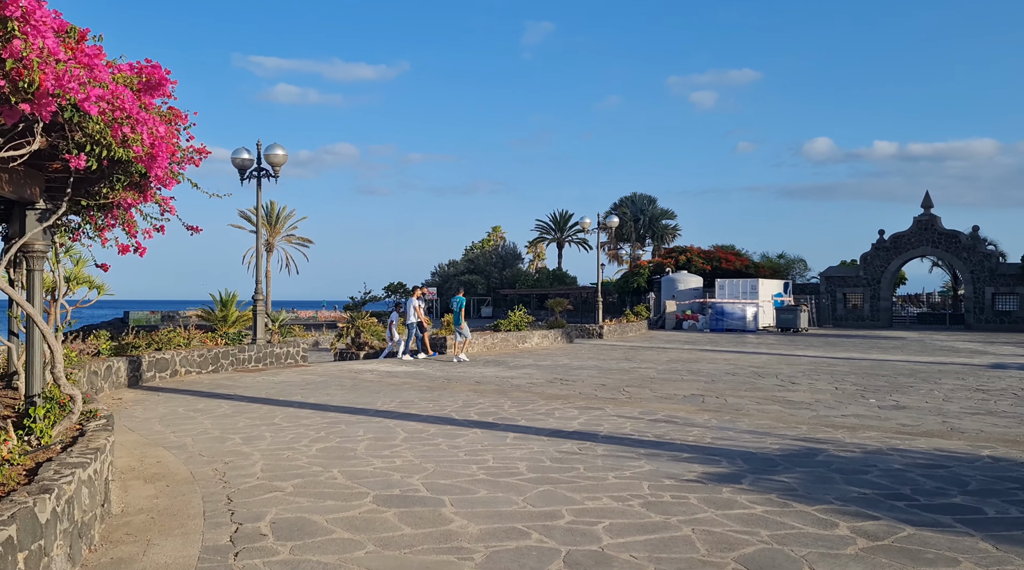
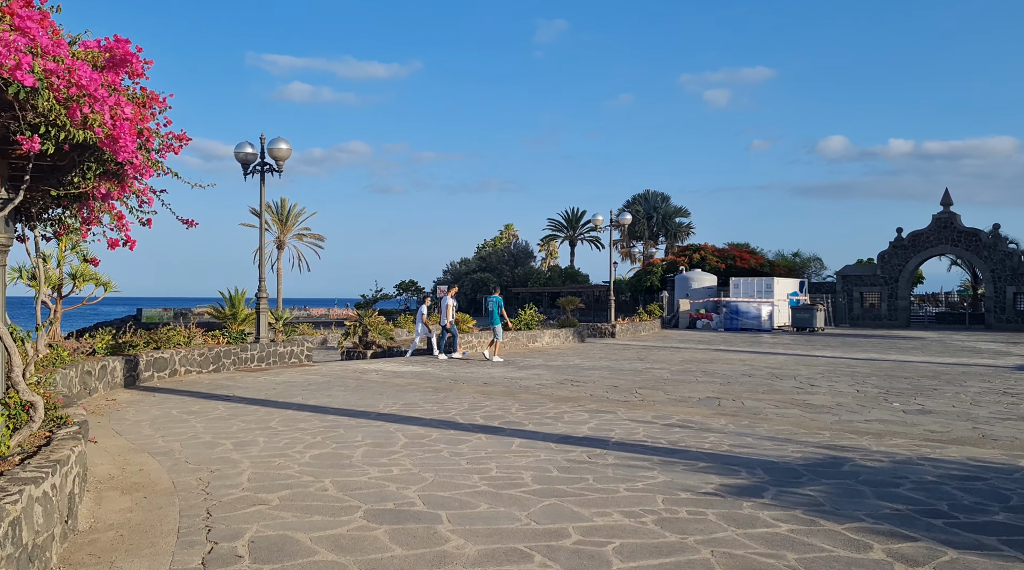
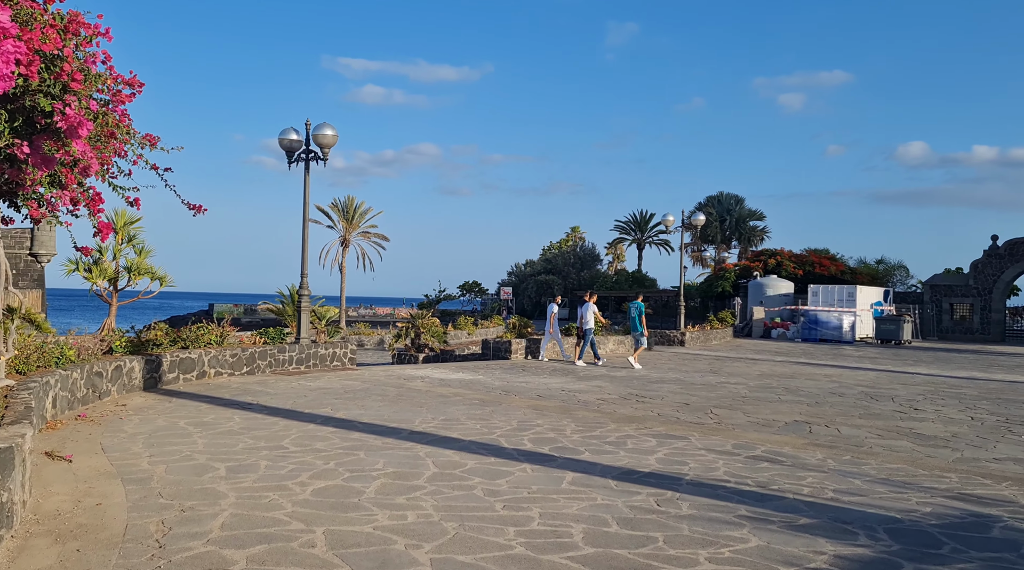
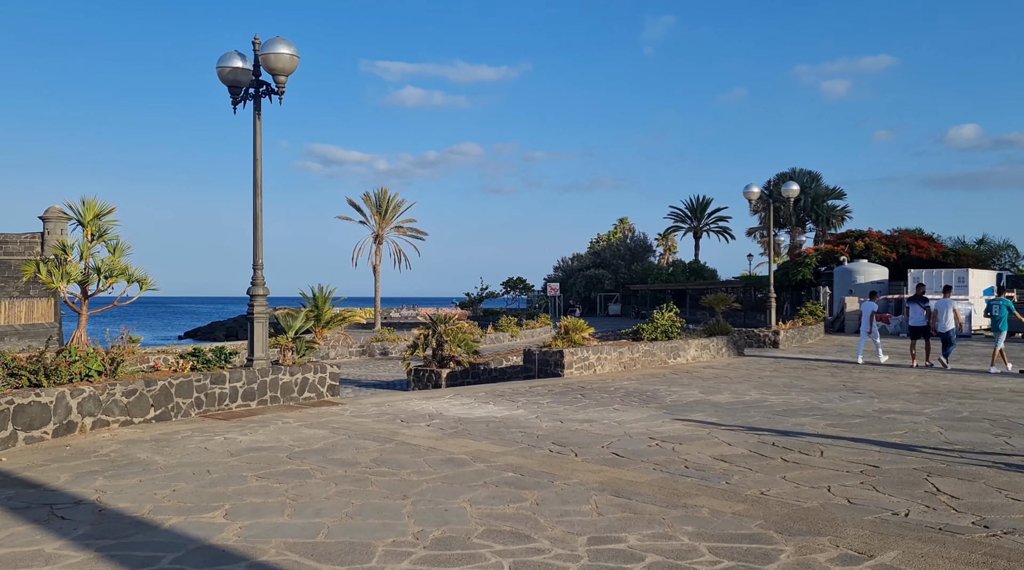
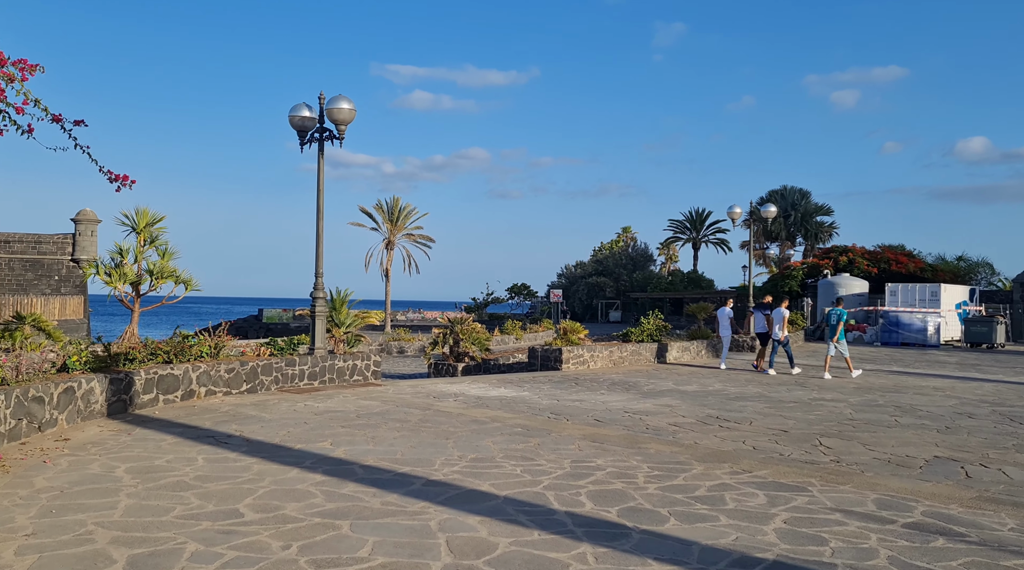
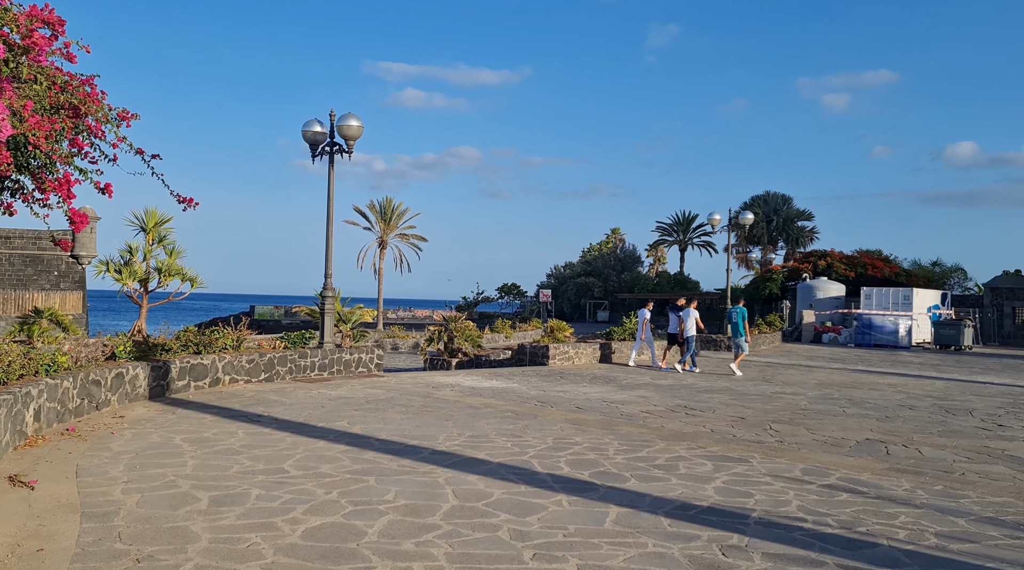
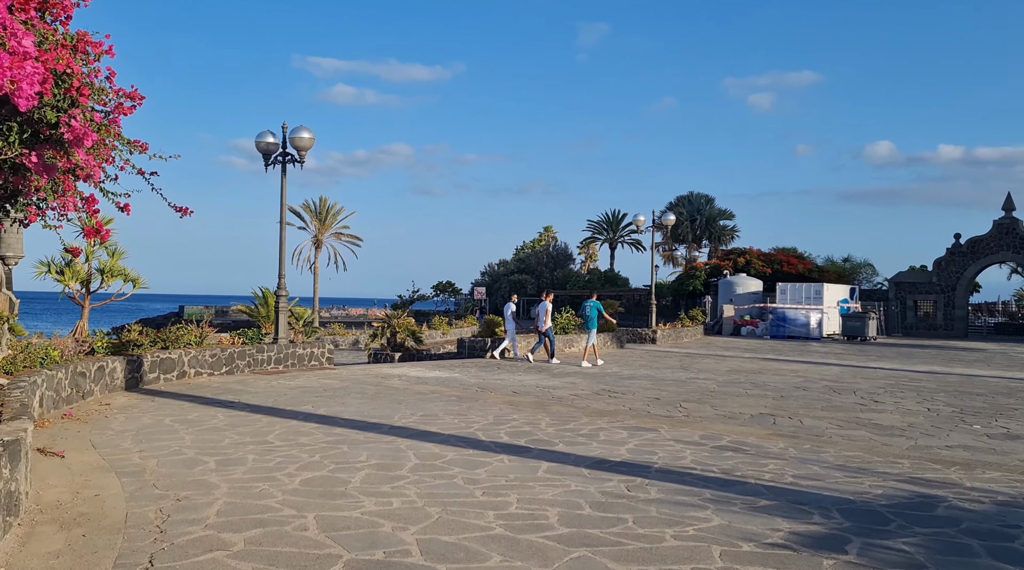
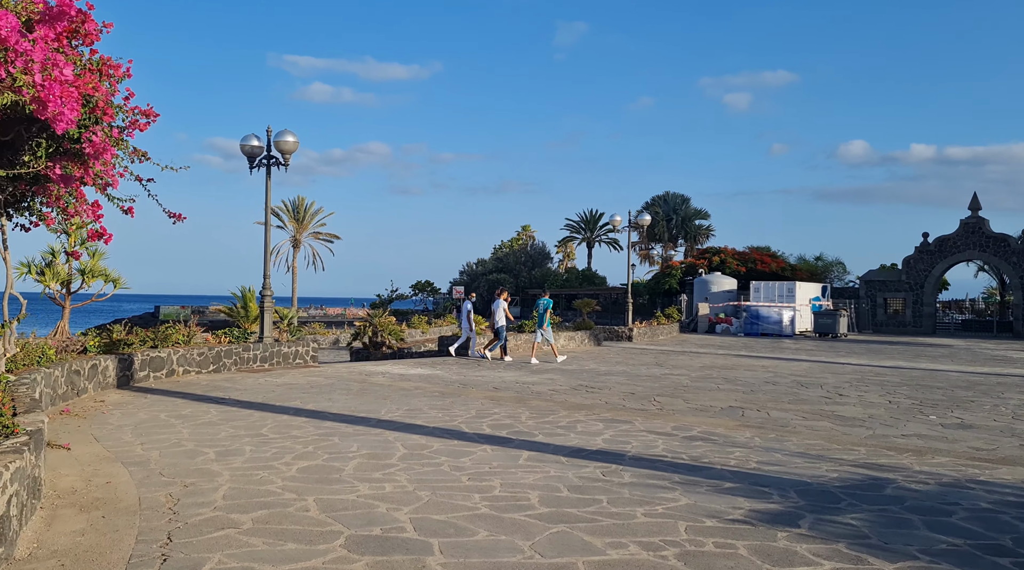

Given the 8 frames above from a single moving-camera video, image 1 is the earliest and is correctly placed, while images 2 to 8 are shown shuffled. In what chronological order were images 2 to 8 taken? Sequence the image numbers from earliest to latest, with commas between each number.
2, 8, 7, 3, 6, 5, 4
